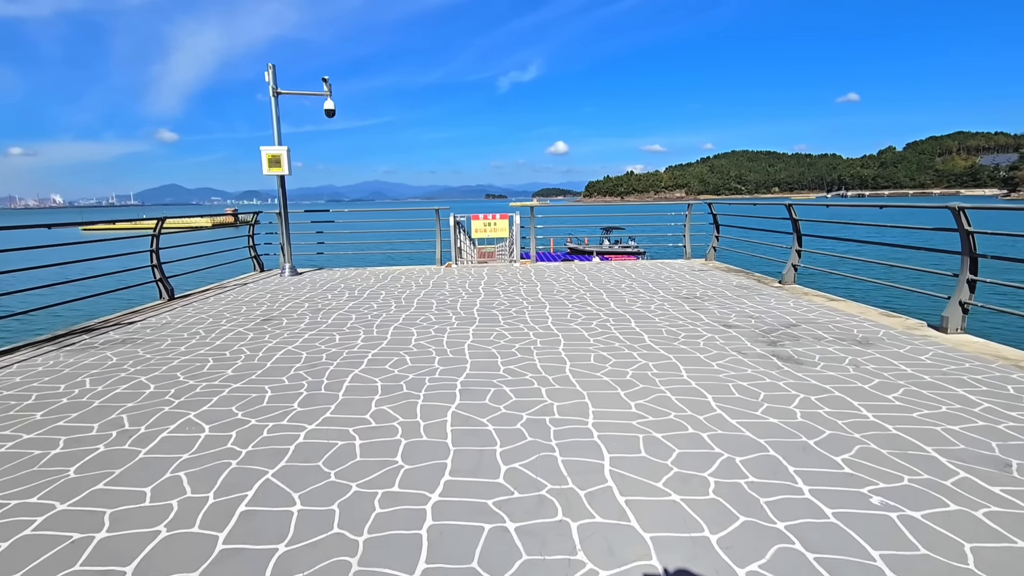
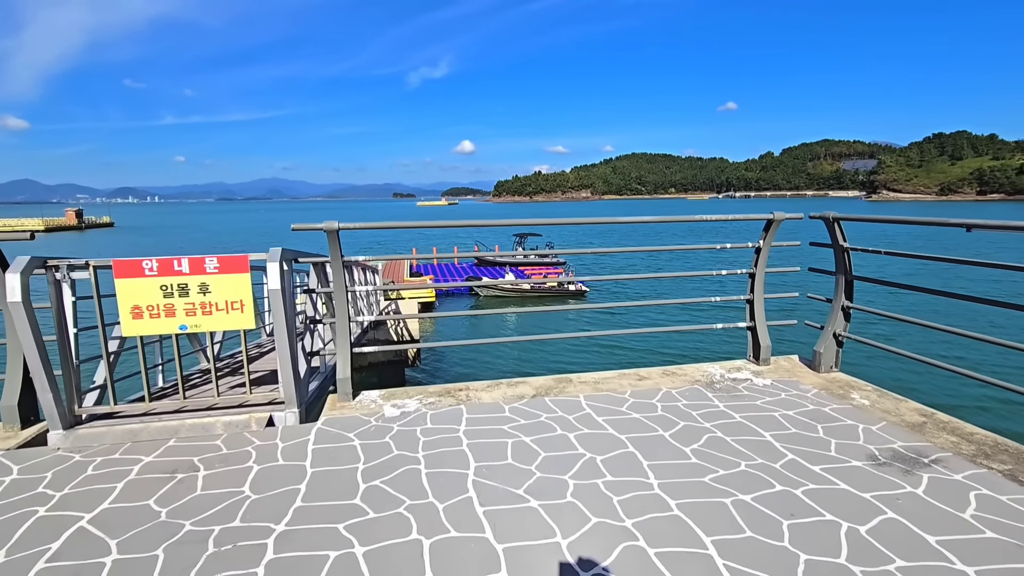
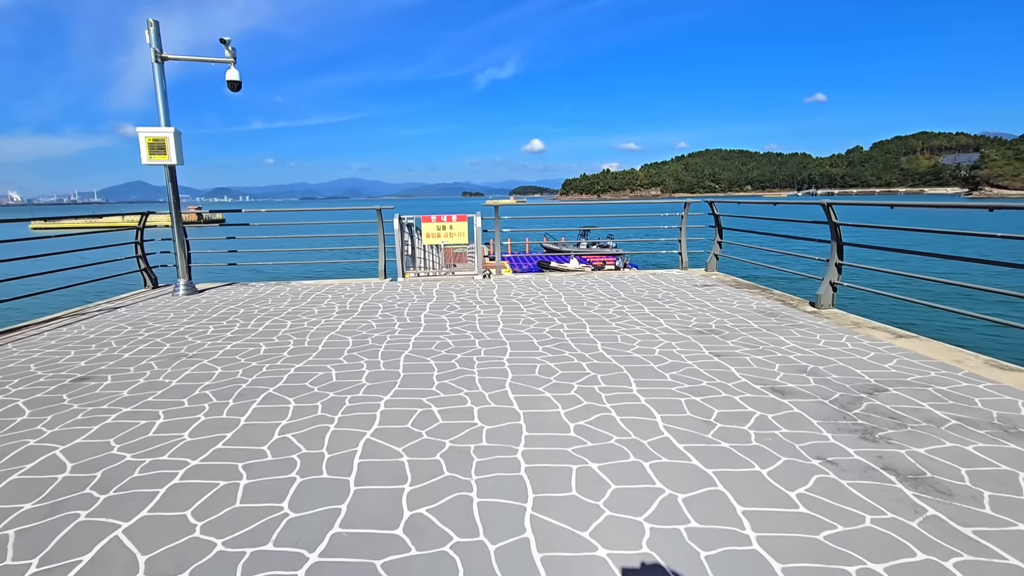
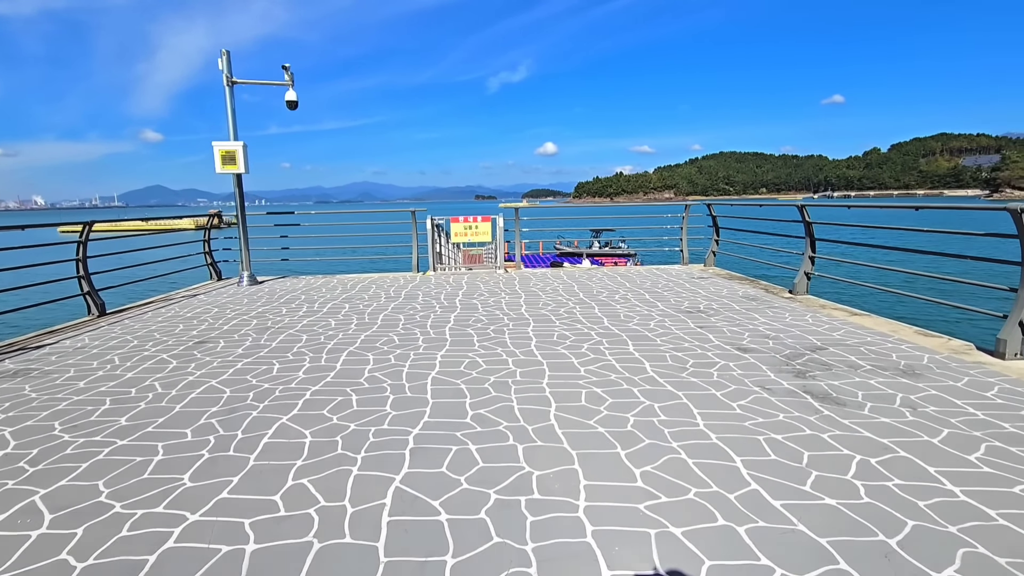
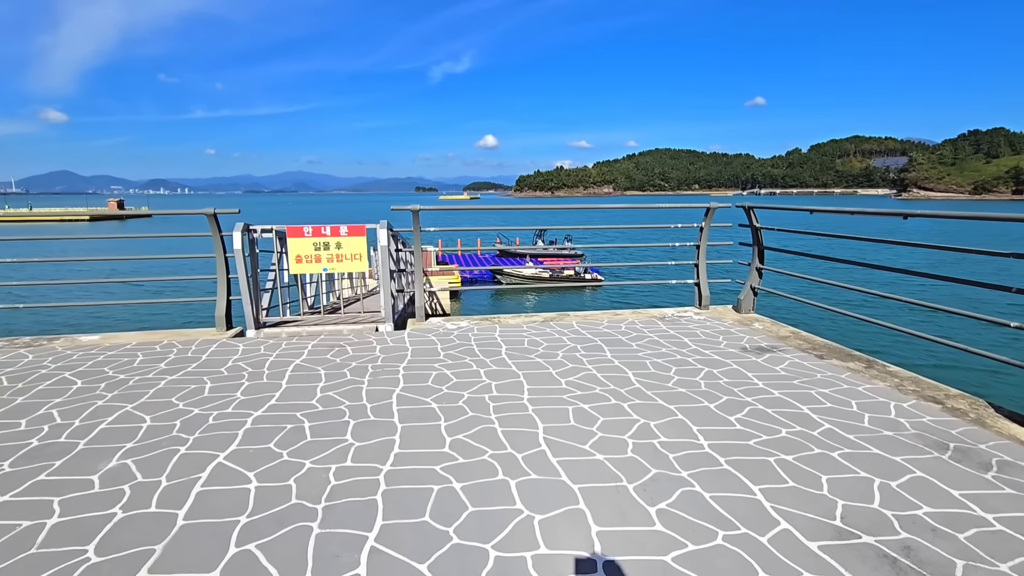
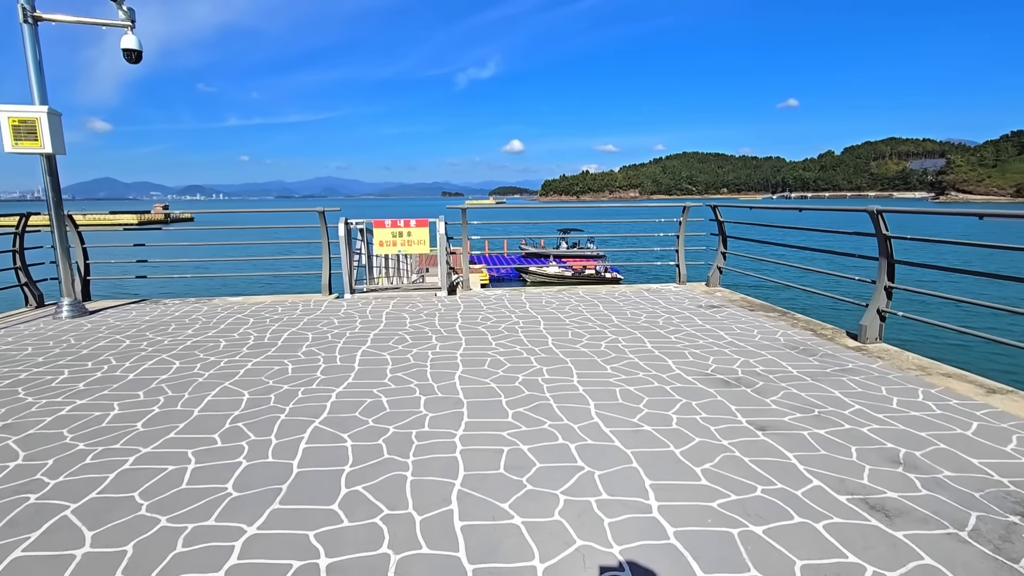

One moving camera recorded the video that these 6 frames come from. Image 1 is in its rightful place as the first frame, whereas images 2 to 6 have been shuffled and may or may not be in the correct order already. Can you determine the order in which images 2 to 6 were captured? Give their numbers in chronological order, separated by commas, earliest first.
4, 3, 6, 5, 2
